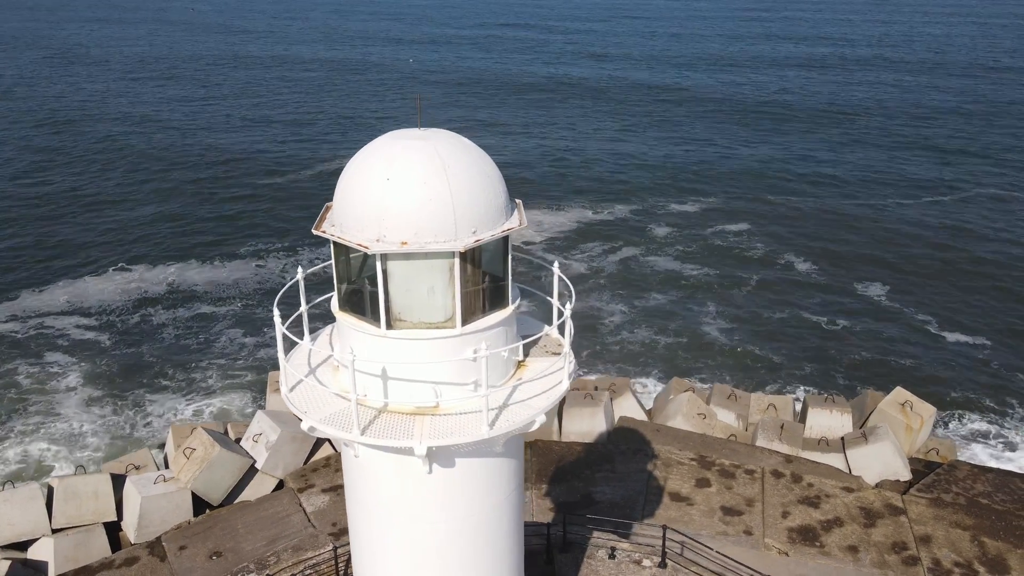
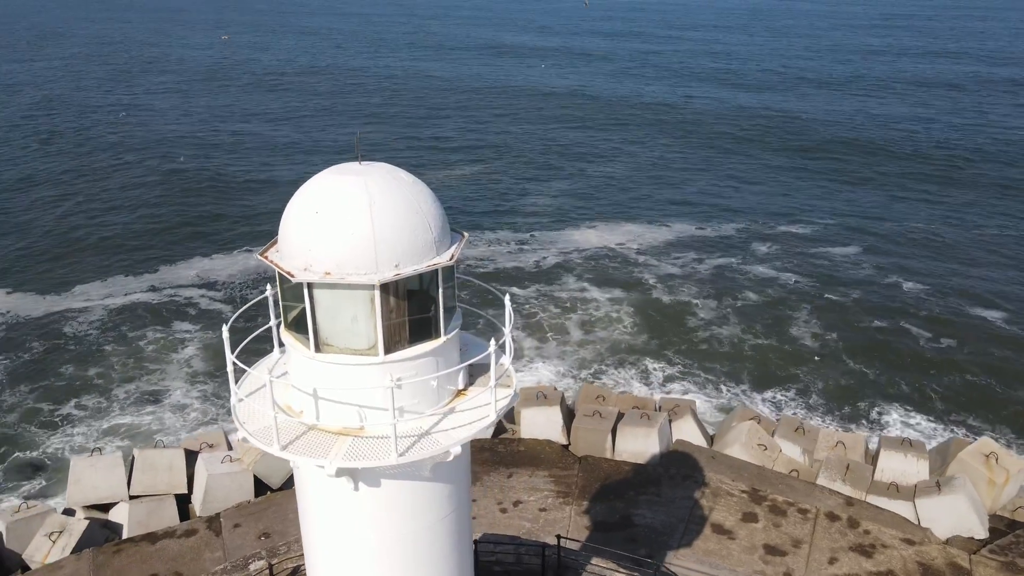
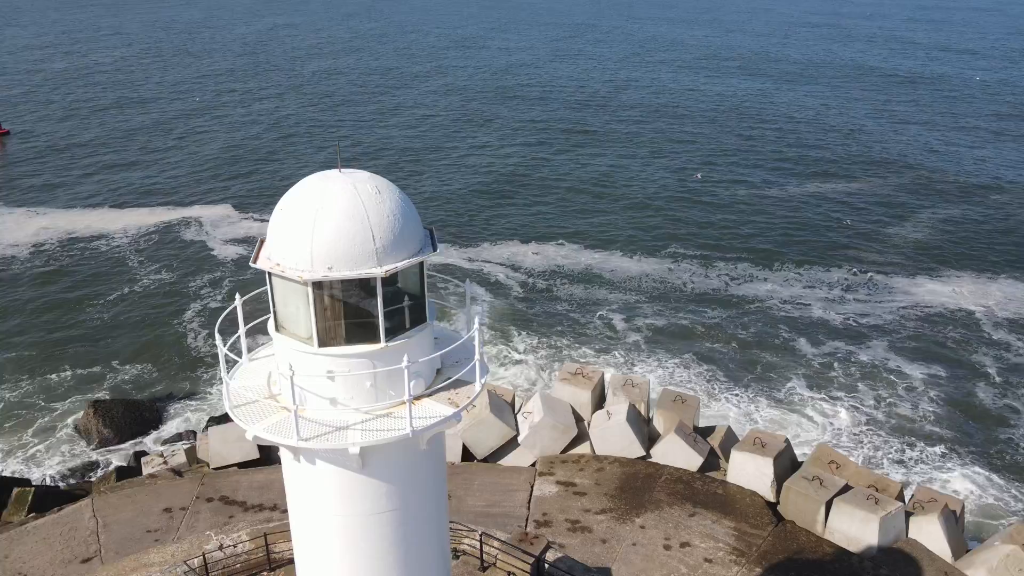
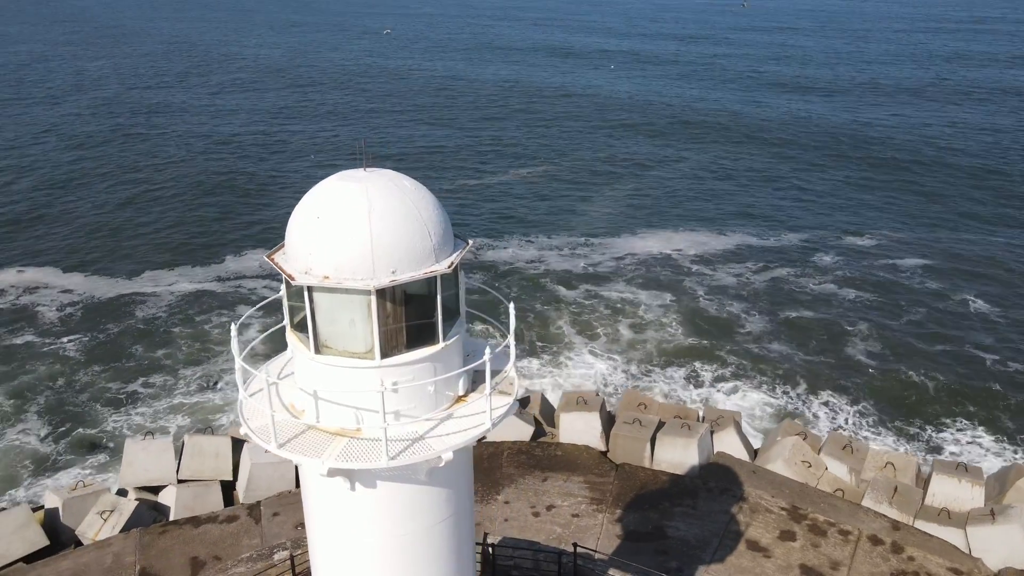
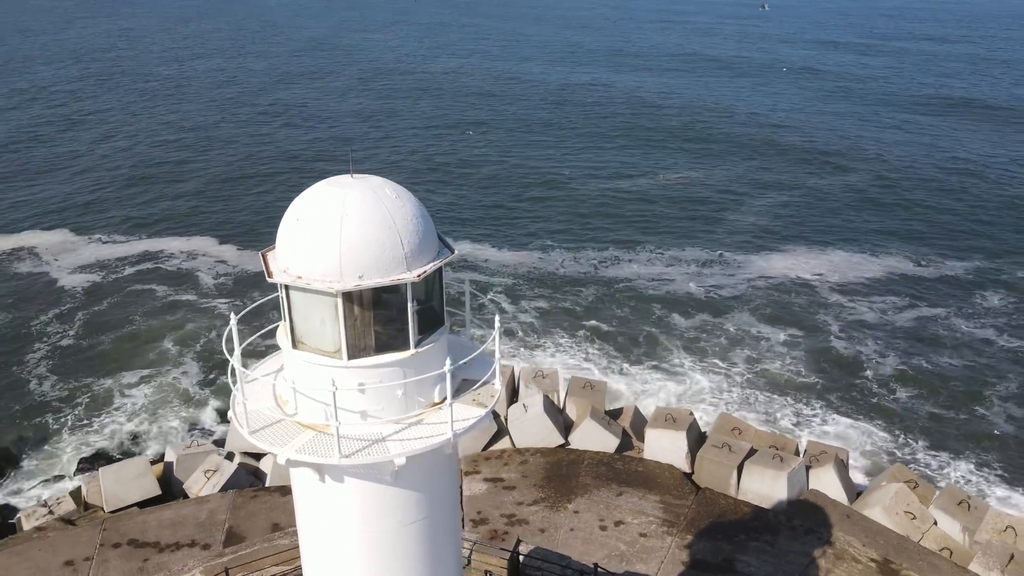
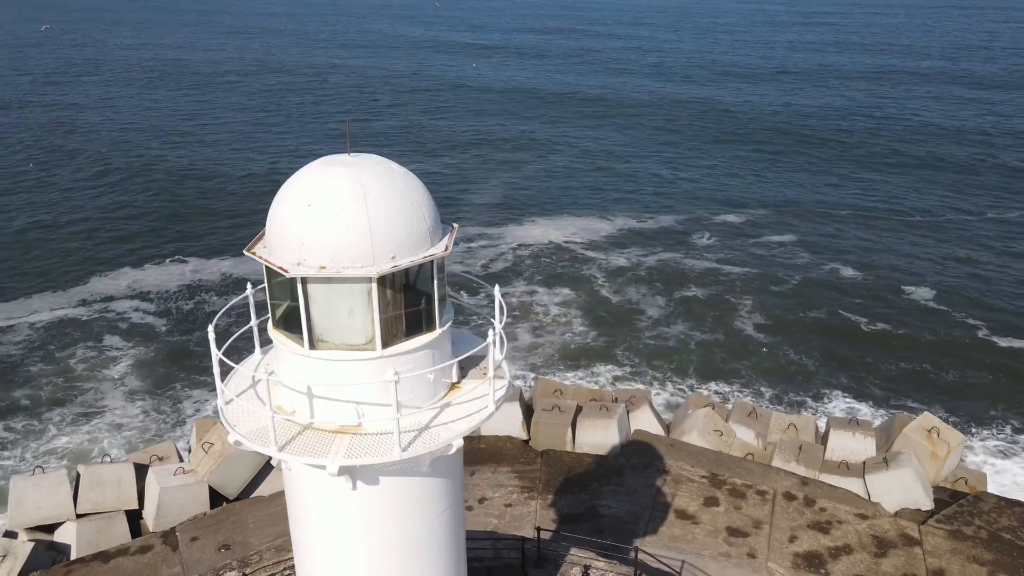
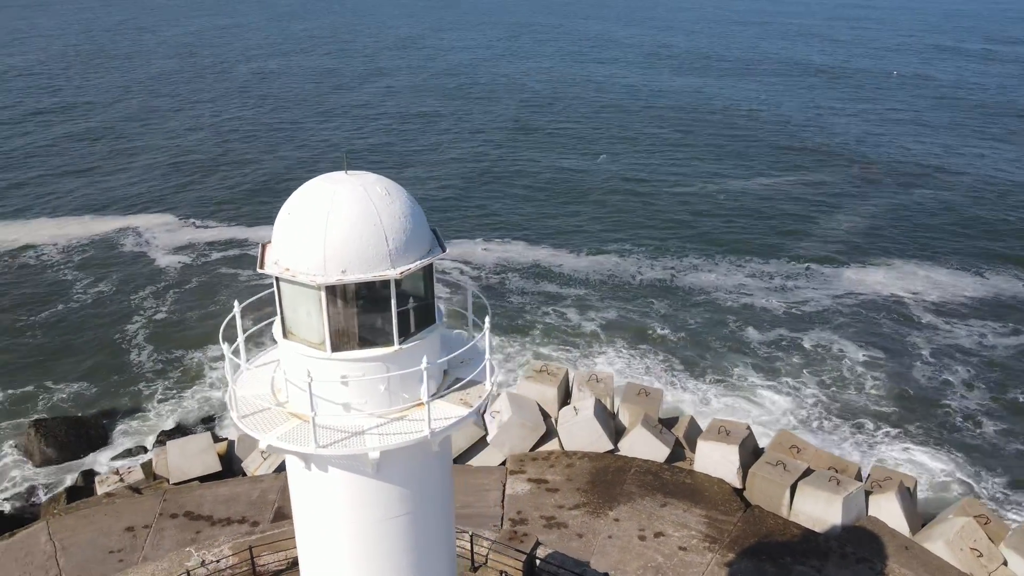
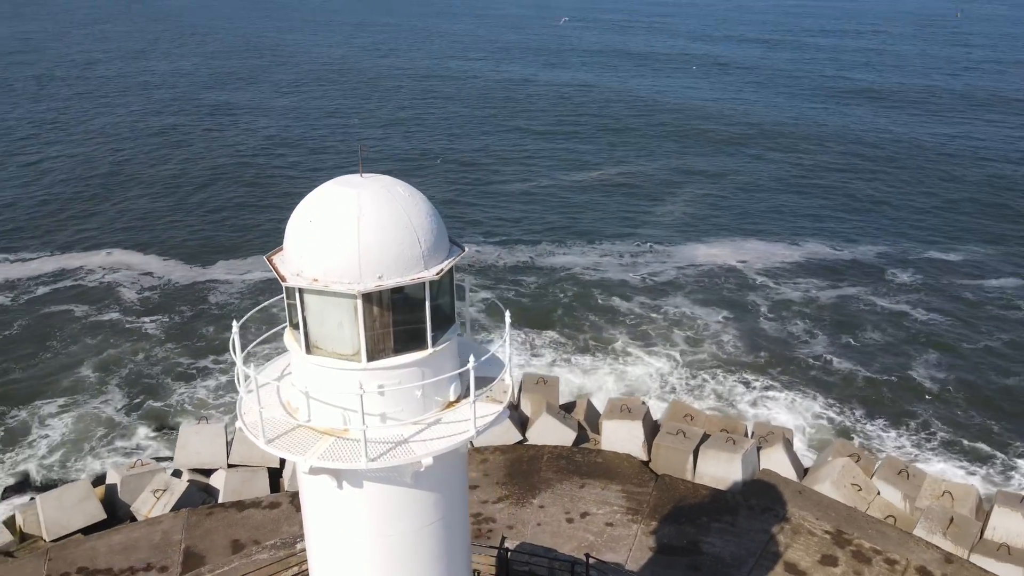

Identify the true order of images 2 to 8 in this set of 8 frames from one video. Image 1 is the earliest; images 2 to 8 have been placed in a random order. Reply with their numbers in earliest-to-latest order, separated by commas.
6, 2, 4, 8, 5, 7, 3
